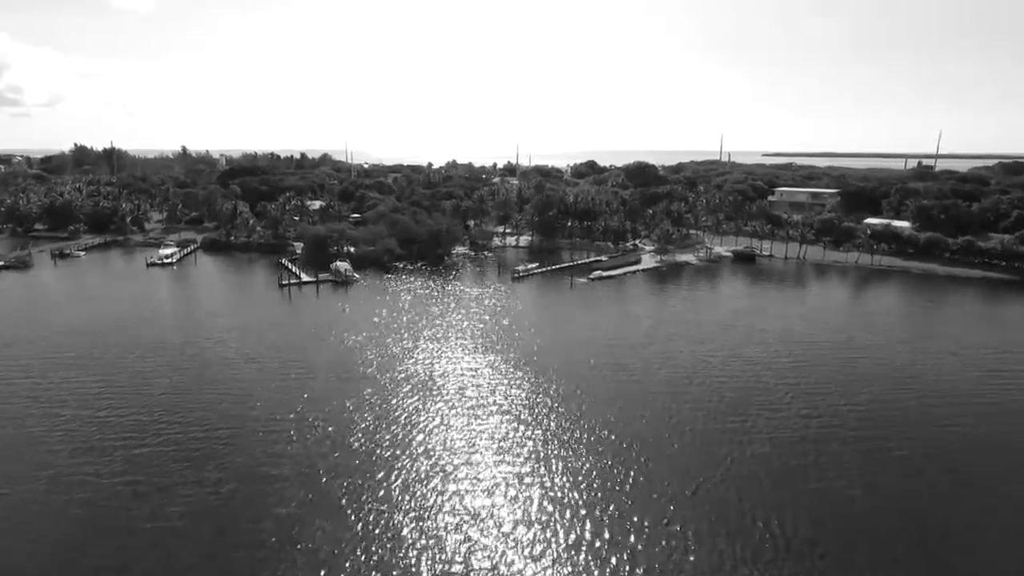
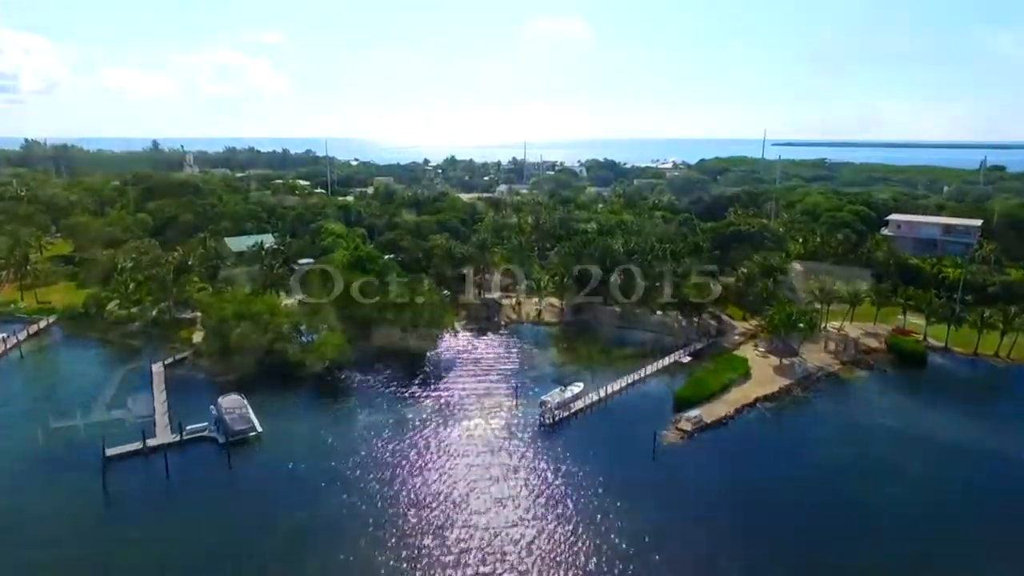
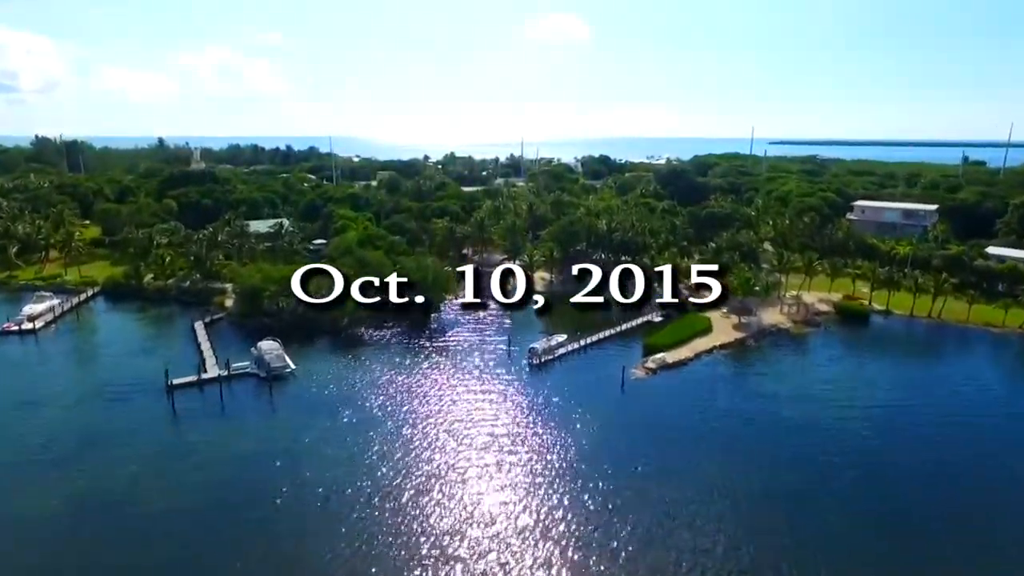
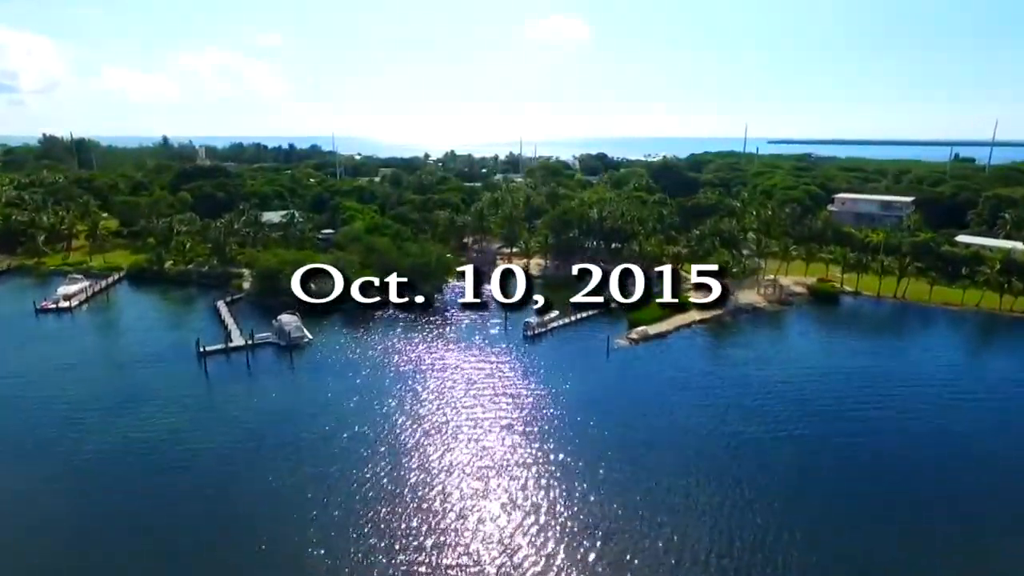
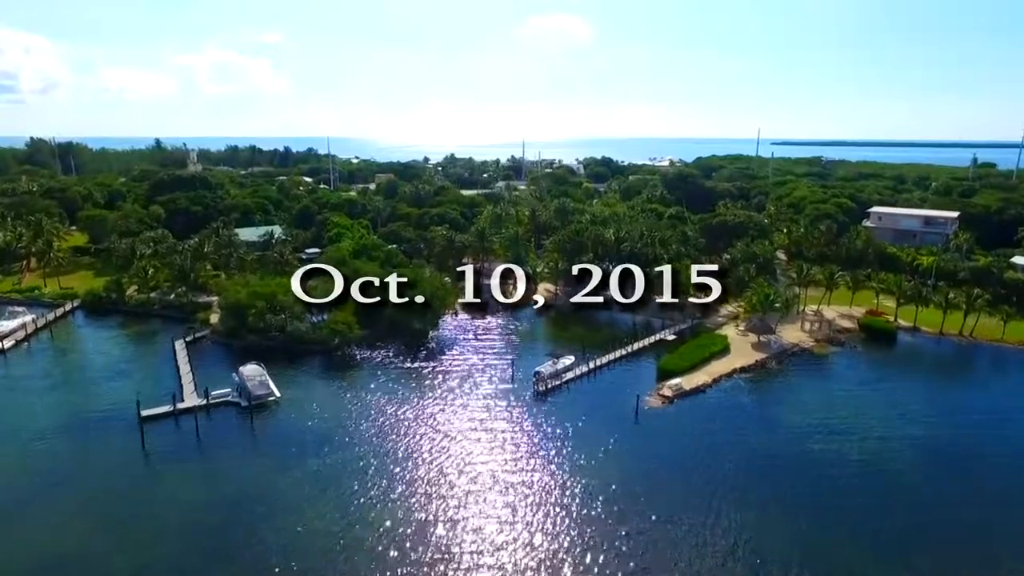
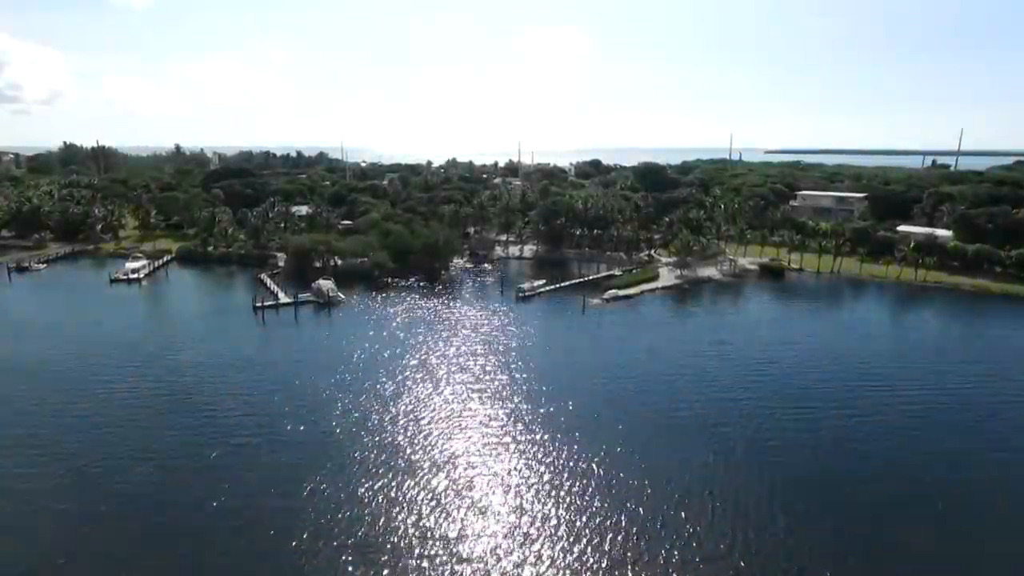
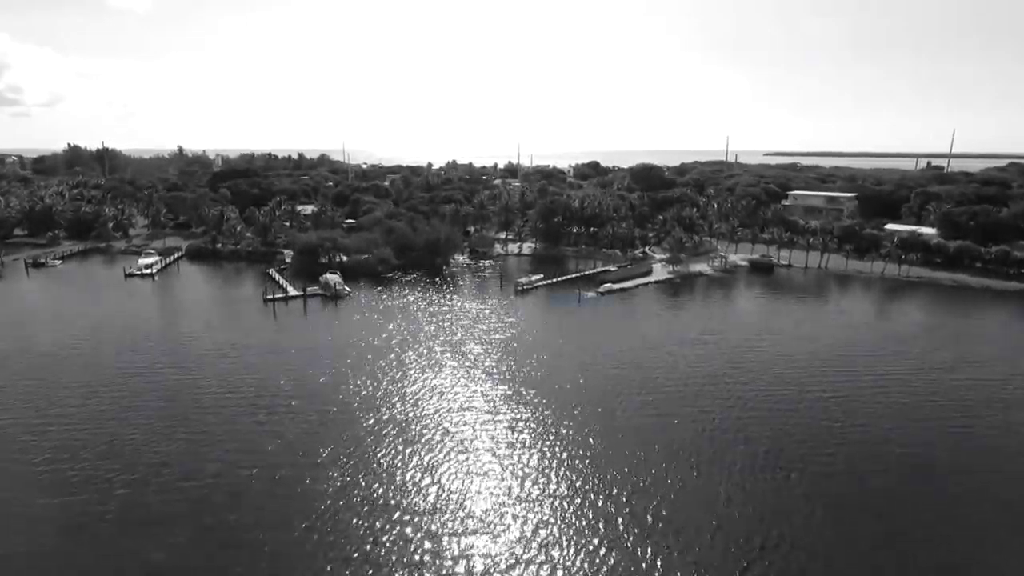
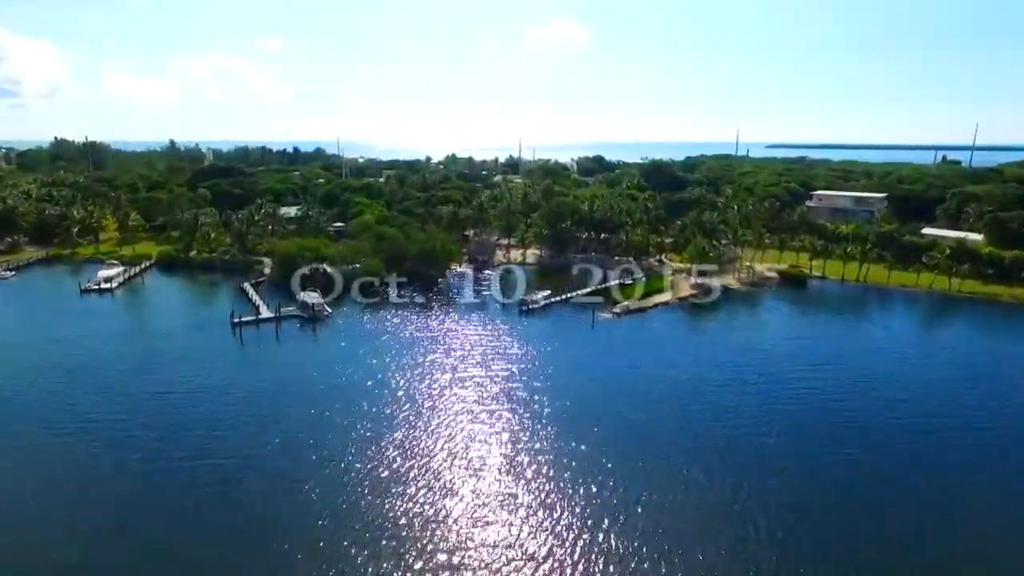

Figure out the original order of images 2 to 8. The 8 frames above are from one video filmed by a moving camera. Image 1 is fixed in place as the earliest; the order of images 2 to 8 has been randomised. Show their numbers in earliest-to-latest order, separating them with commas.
7, 6, 8, 4, 3, 5, 2
